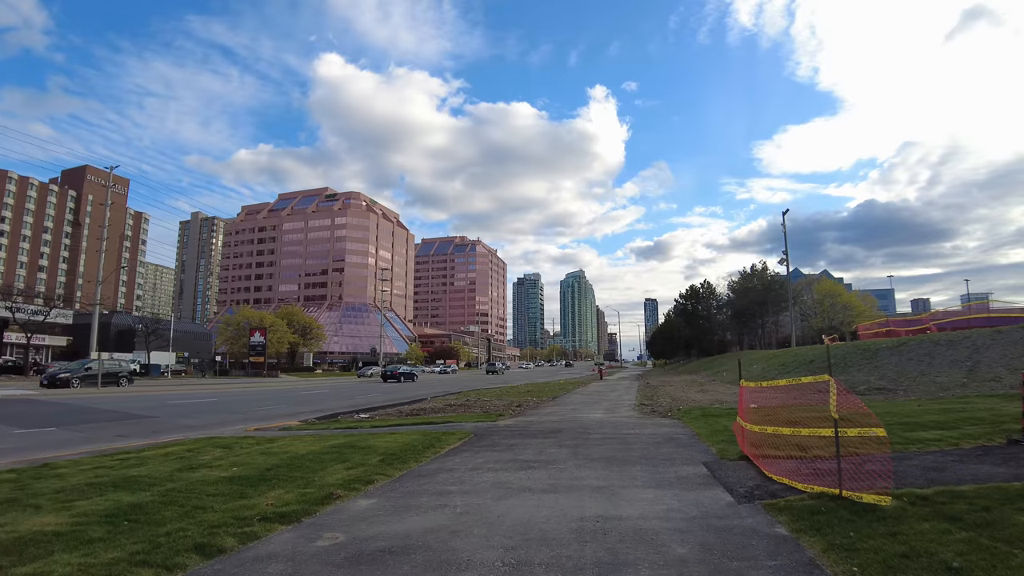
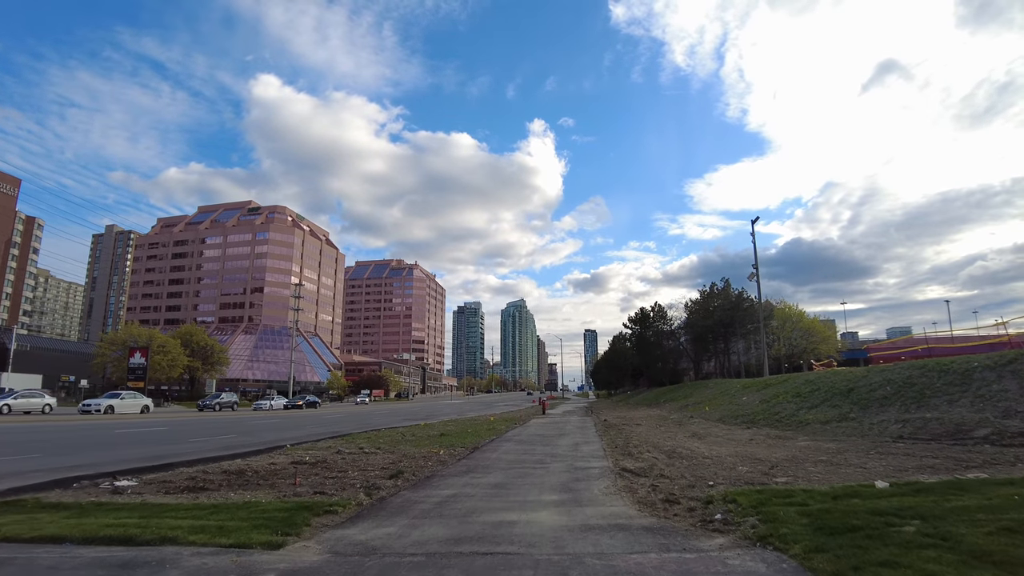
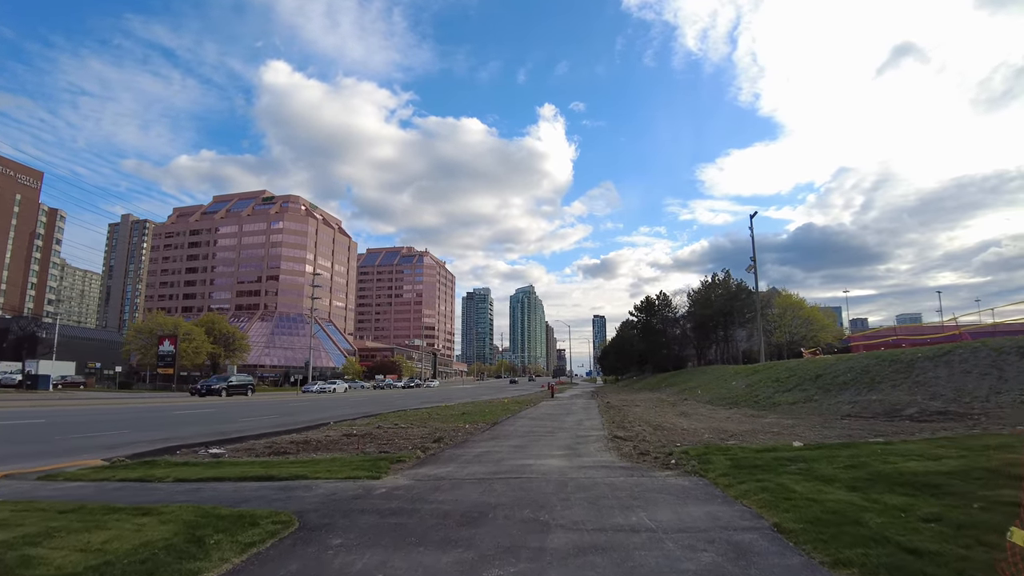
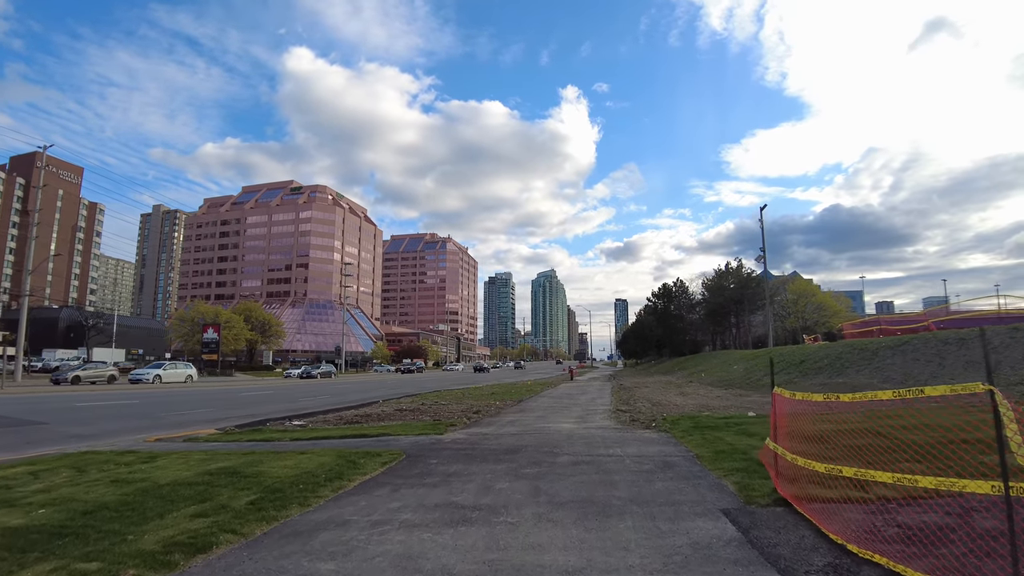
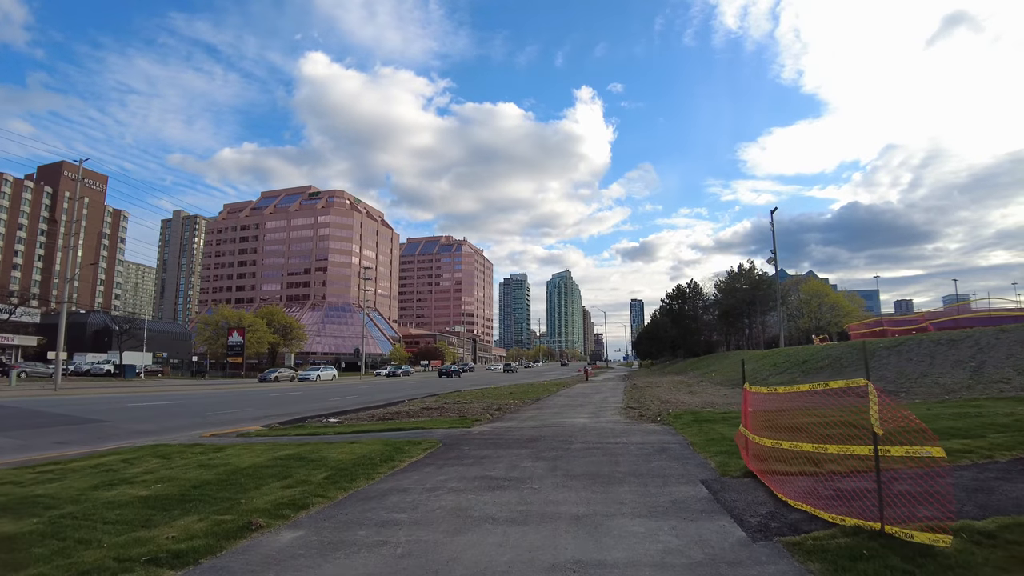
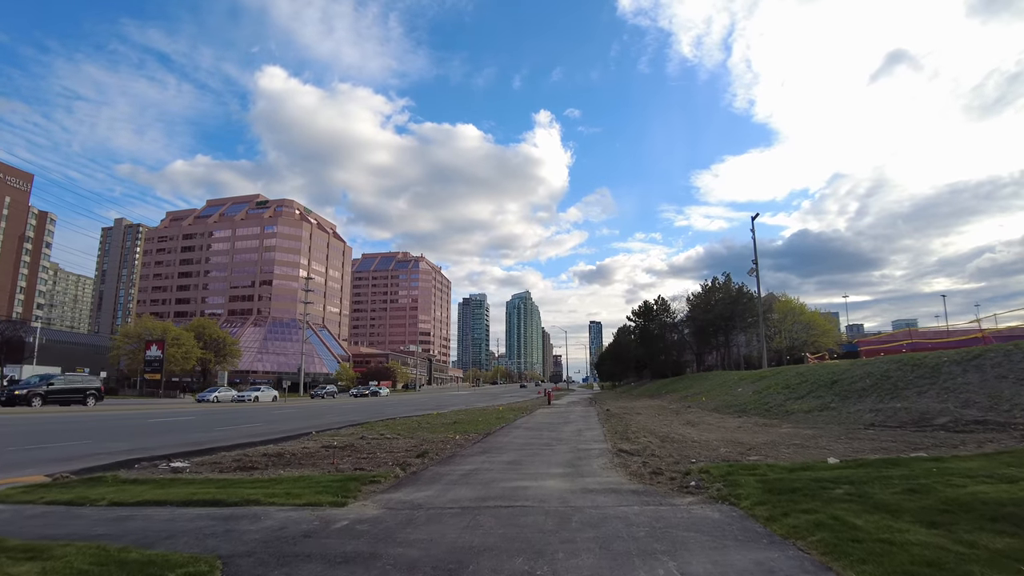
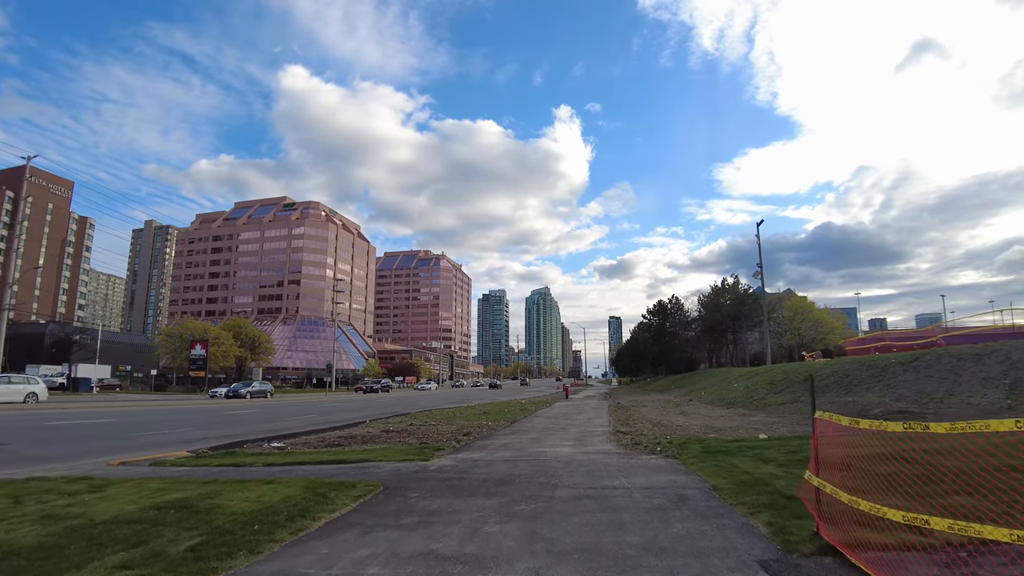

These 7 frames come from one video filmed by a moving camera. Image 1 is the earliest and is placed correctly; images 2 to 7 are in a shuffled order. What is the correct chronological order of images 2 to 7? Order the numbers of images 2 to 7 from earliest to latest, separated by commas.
5, 4, 7, 3, 6, 2
